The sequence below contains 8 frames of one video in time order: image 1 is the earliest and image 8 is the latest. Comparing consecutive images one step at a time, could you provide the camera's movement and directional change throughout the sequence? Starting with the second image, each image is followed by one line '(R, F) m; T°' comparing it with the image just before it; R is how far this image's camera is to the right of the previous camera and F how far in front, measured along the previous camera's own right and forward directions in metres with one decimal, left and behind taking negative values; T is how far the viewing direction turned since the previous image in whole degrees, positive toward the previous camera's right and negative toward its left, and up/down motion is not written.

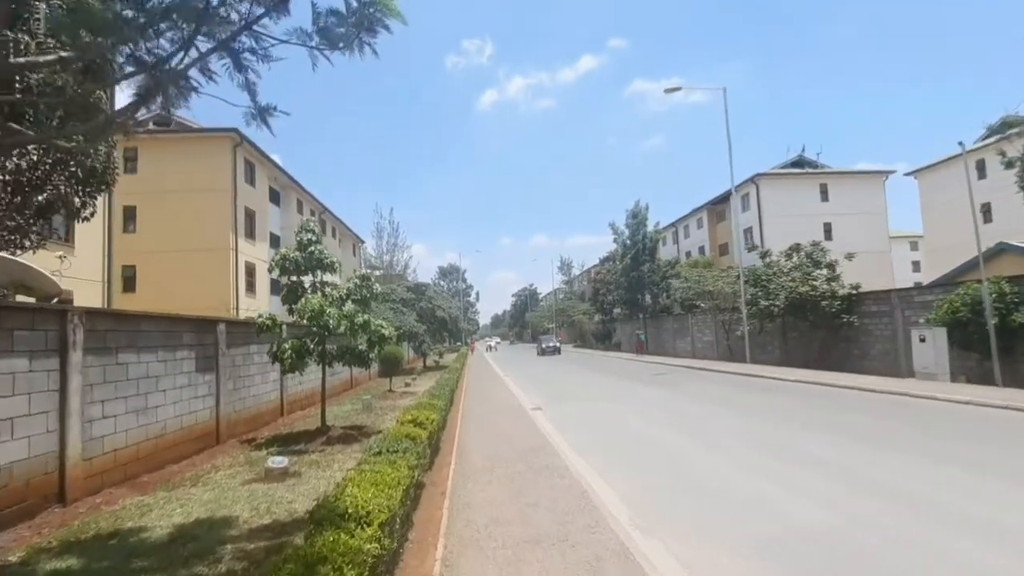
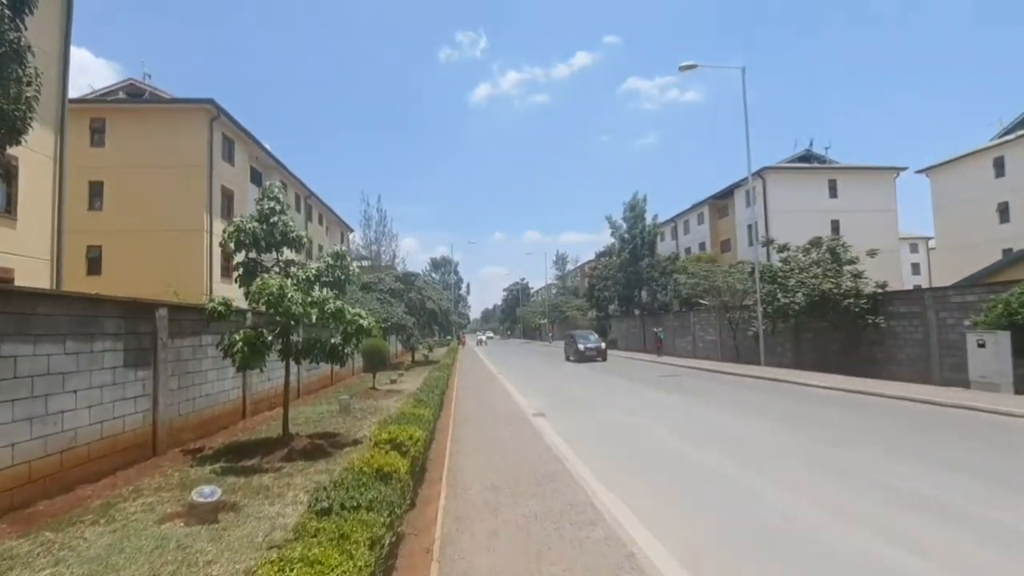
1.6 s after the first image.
(-0.2, +1.8) m; +1°
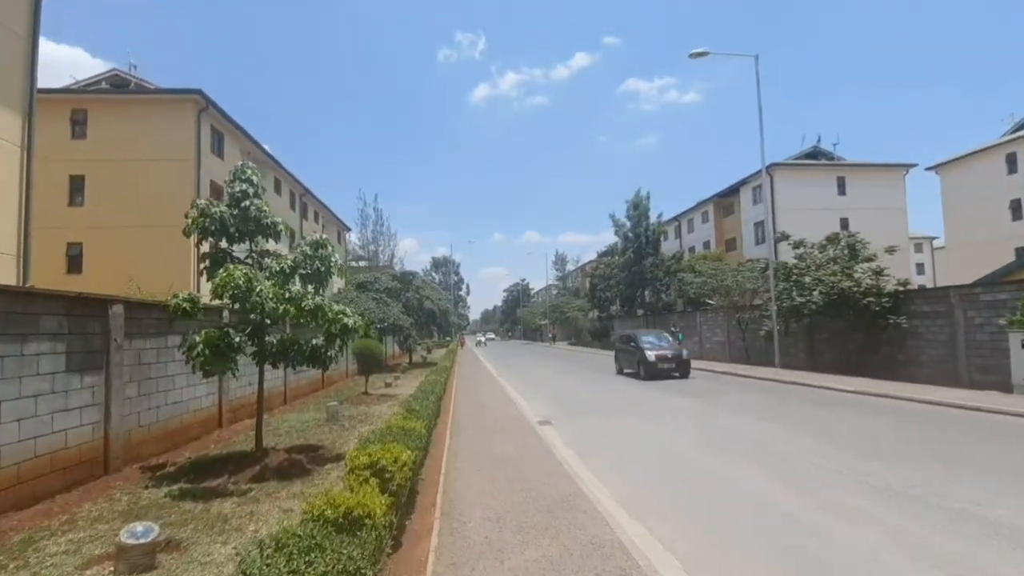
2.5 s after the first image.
(-0.1, +1.1) m; 0°
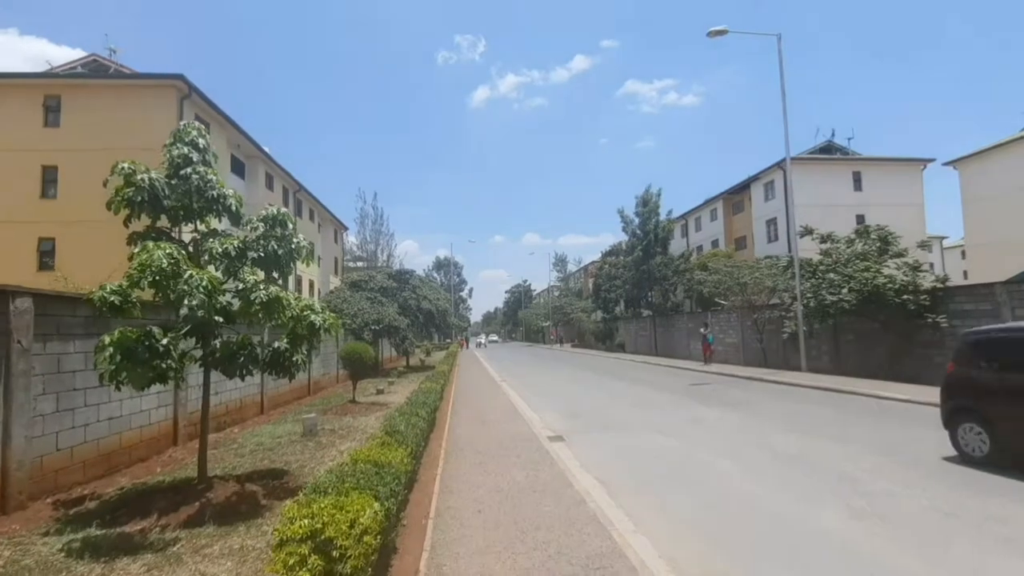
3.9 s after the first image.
(-0.1, +1.6) m; 0°
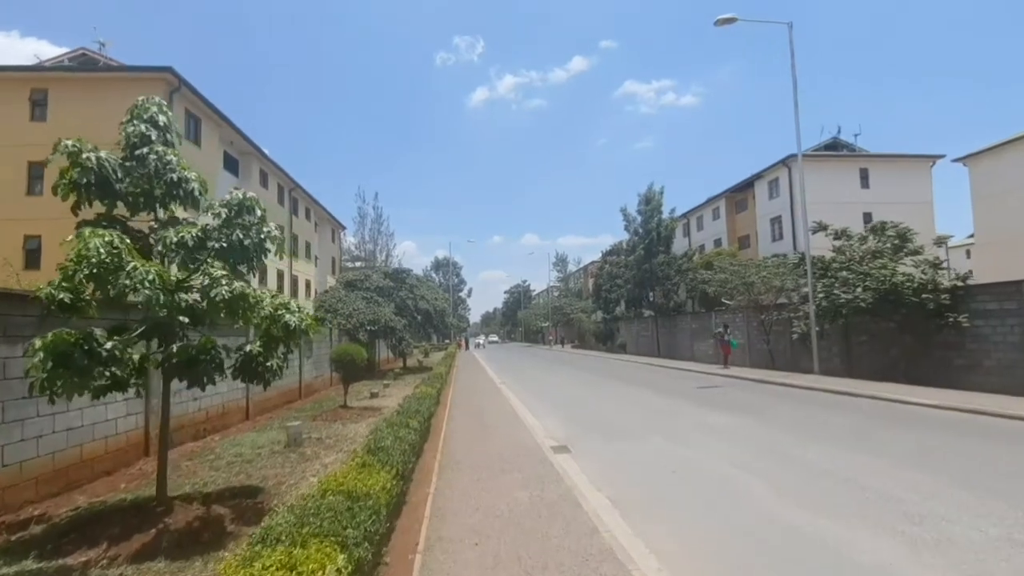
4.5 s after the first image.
(0.0, +0.7) m; 0°
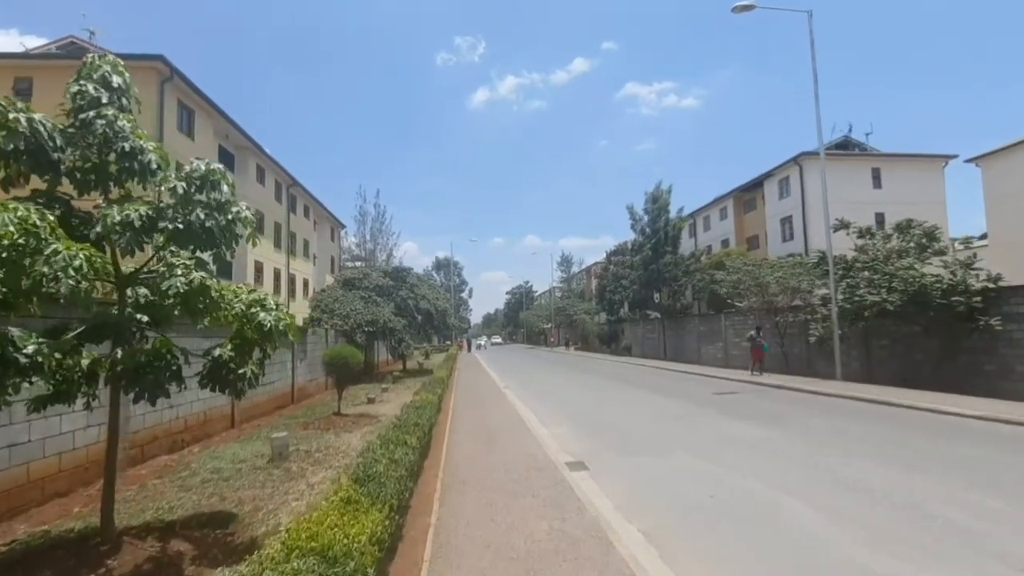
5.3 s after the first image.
(-0.2, +0.9) m; 0°
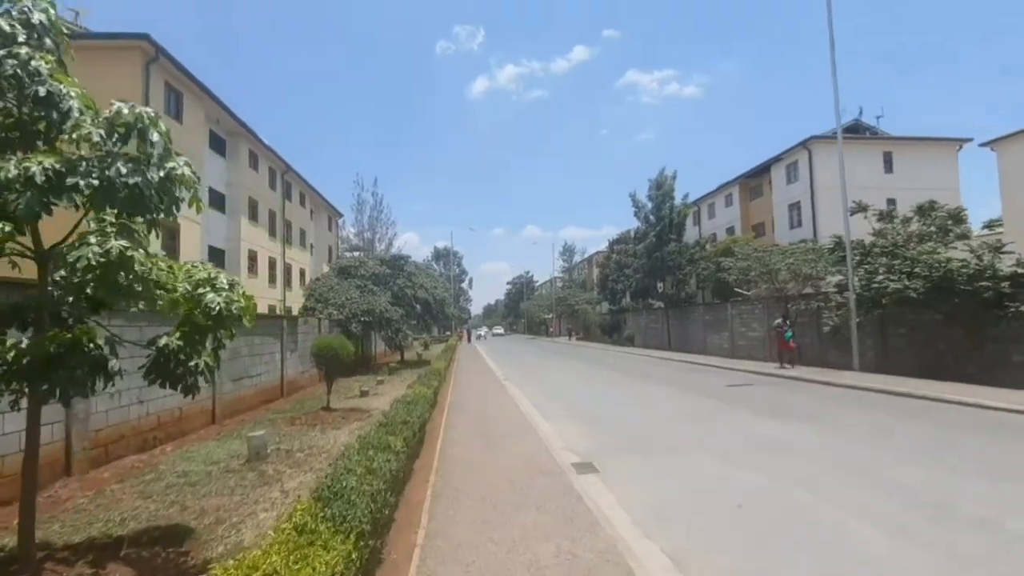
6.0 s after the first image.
(0.0, +0.8) m; 0°
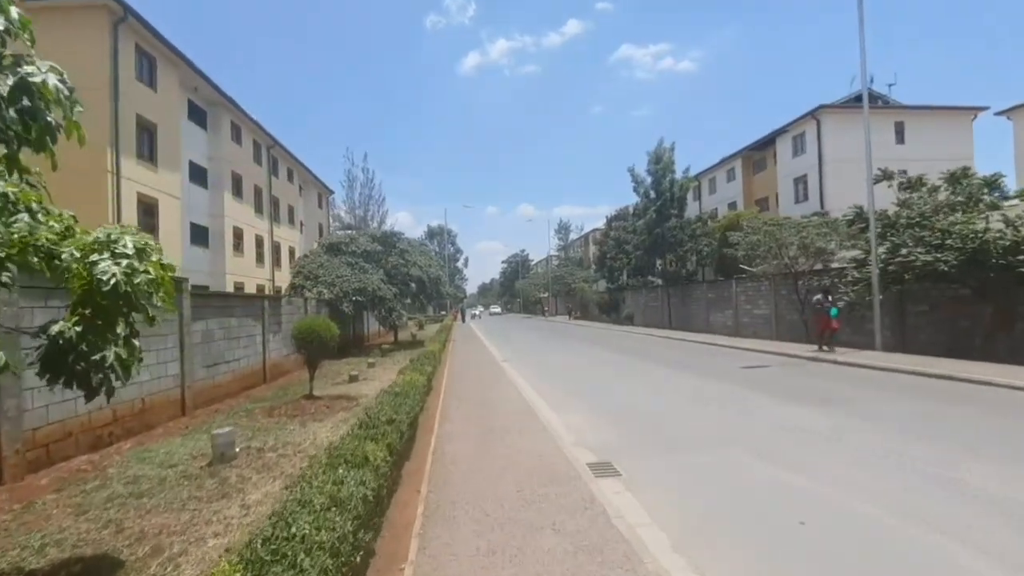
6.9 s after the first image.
(-0.1, +1.1) m; +1°
